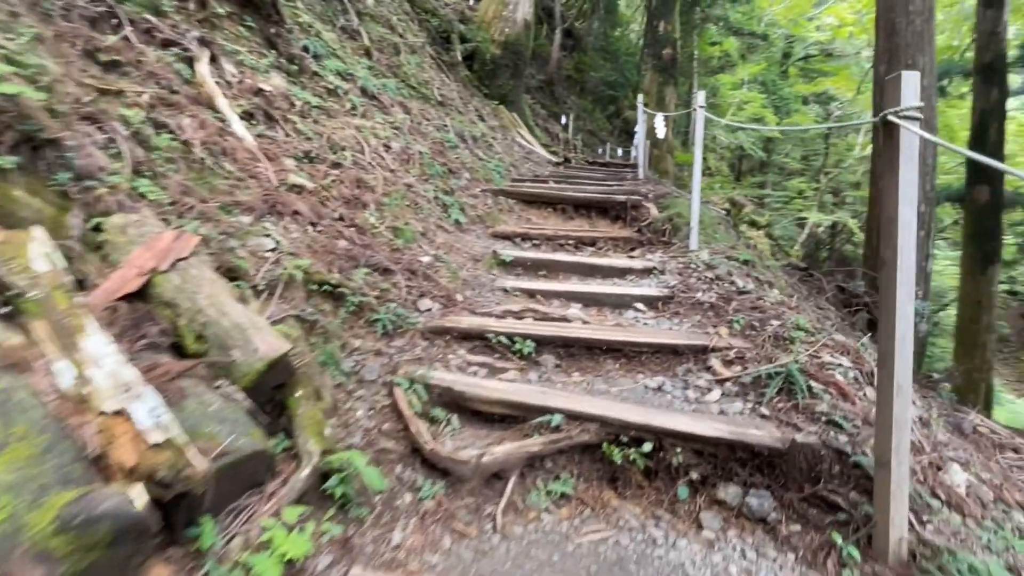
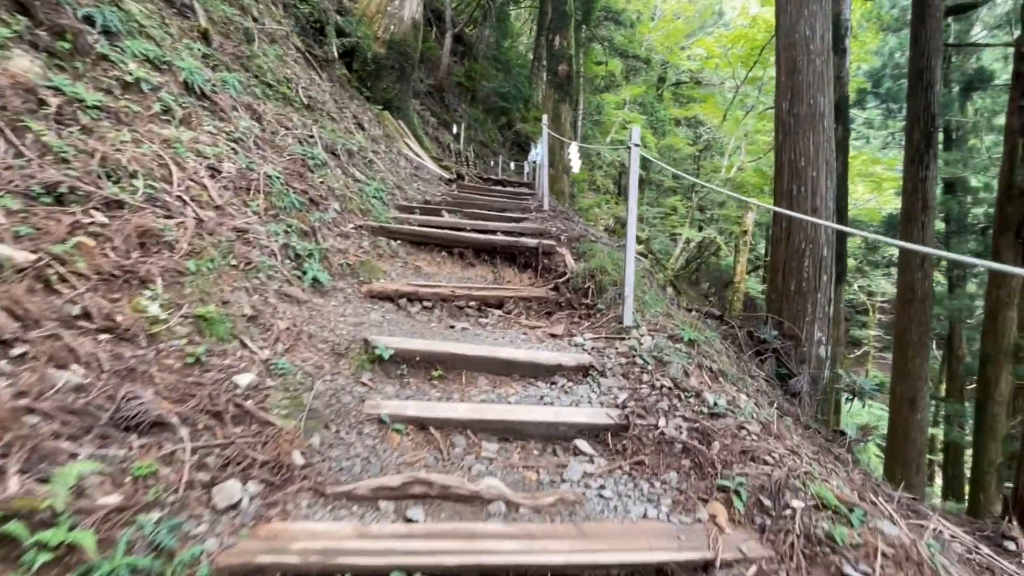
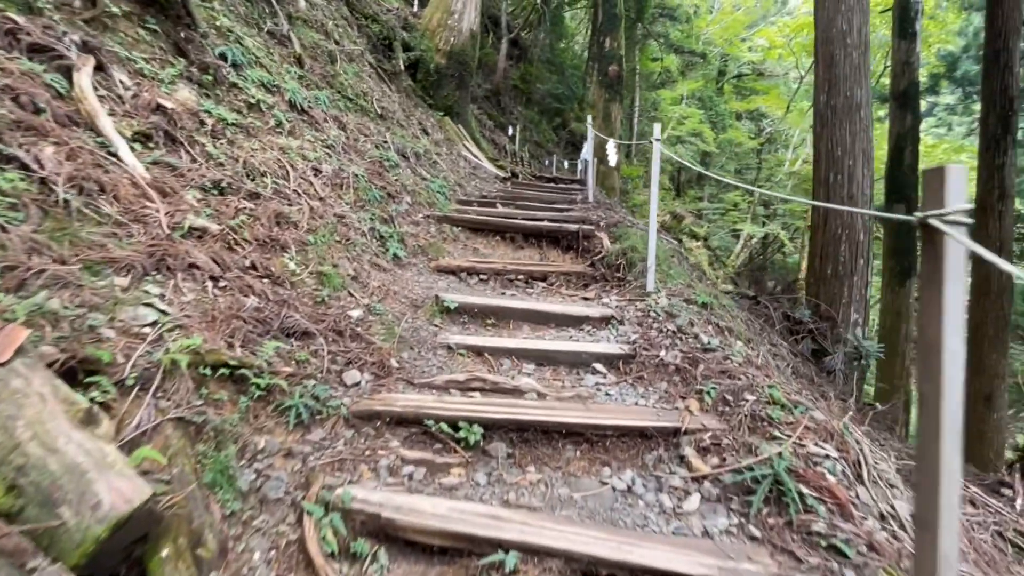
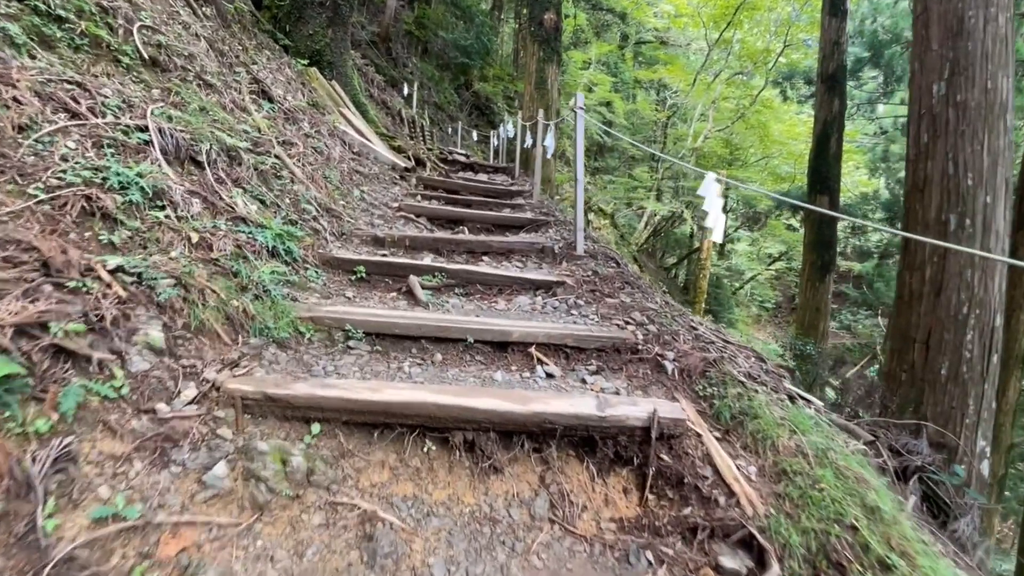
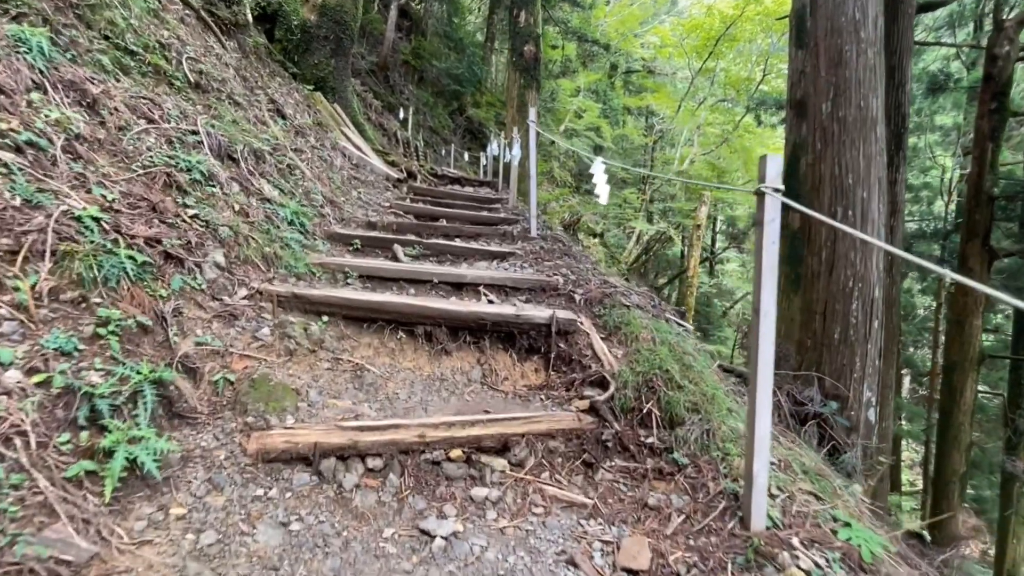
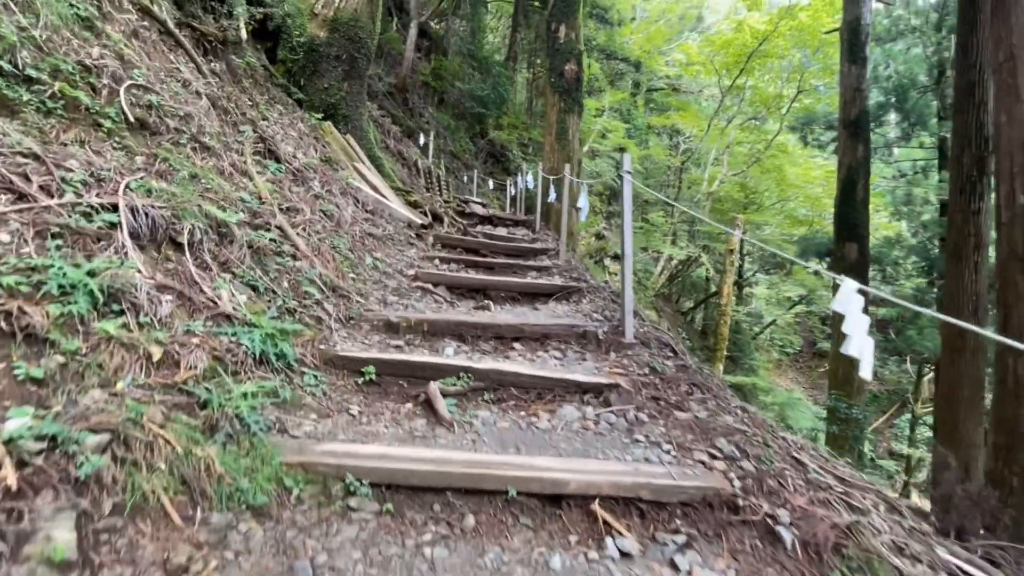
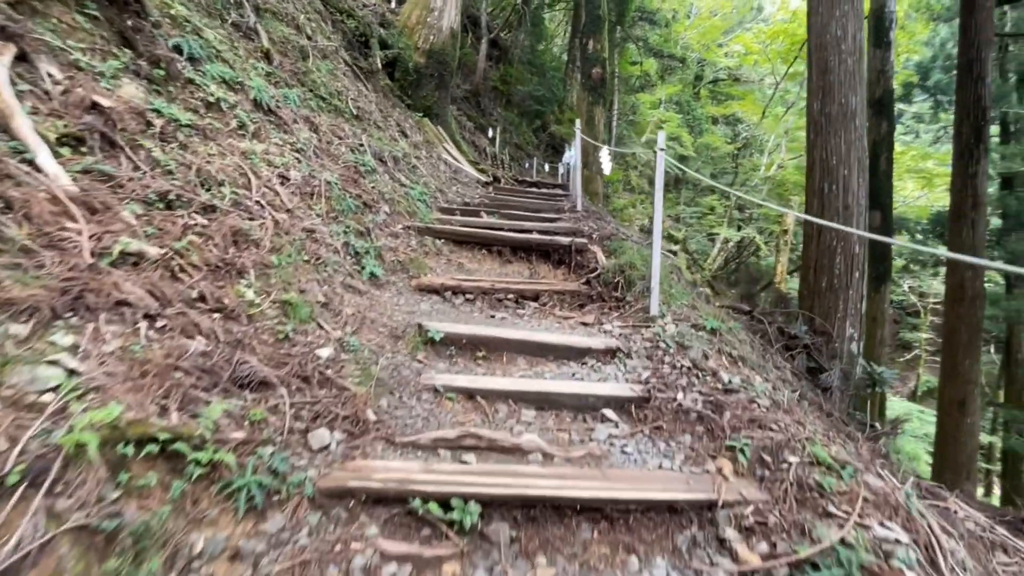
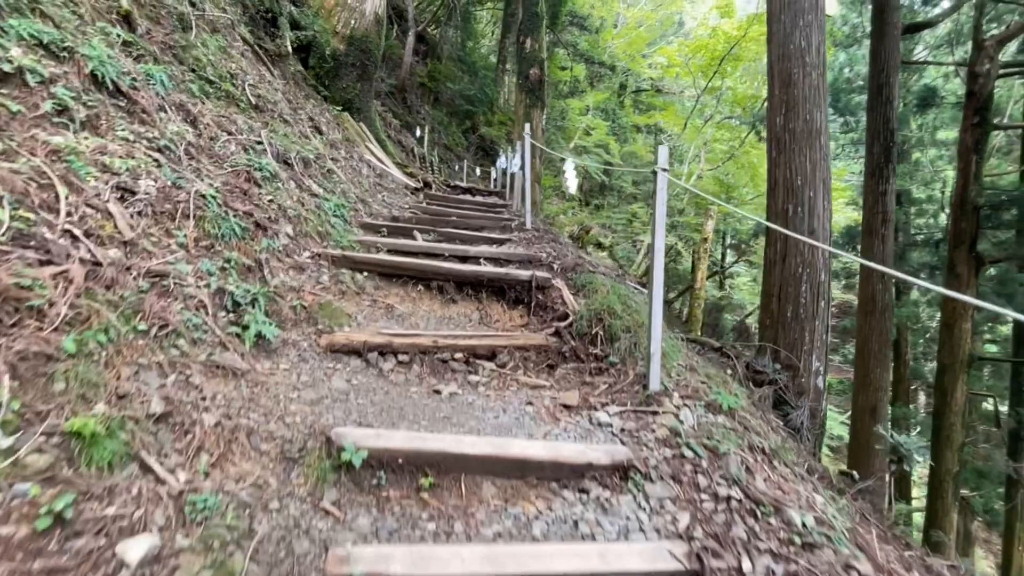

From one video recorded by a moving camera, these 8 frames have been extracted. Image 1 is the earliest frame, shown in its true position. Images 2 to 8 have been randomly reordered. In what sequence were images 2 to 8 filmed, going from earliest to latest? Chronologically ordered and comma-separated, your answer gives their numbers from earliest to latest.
3, 7, 2, 8, 5, 4, 6
